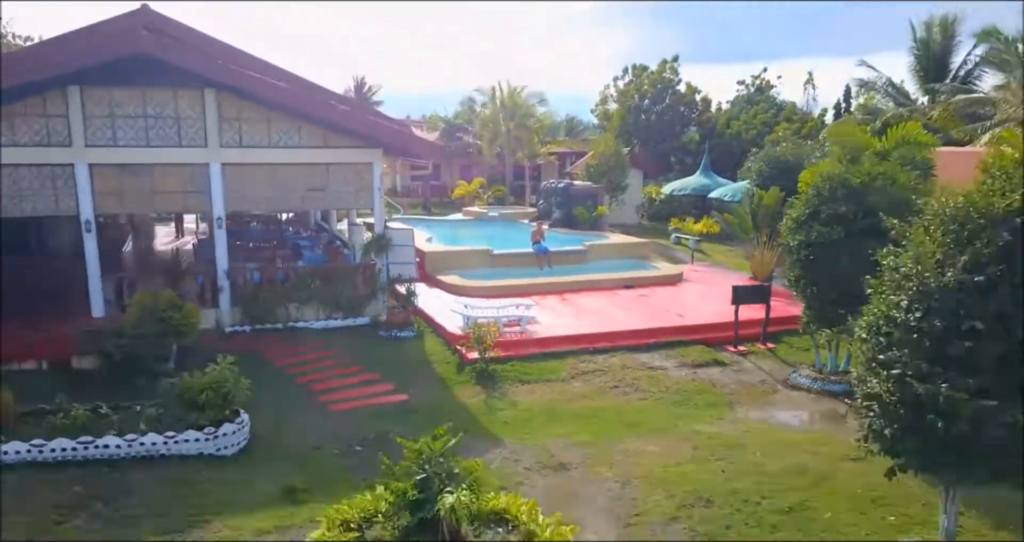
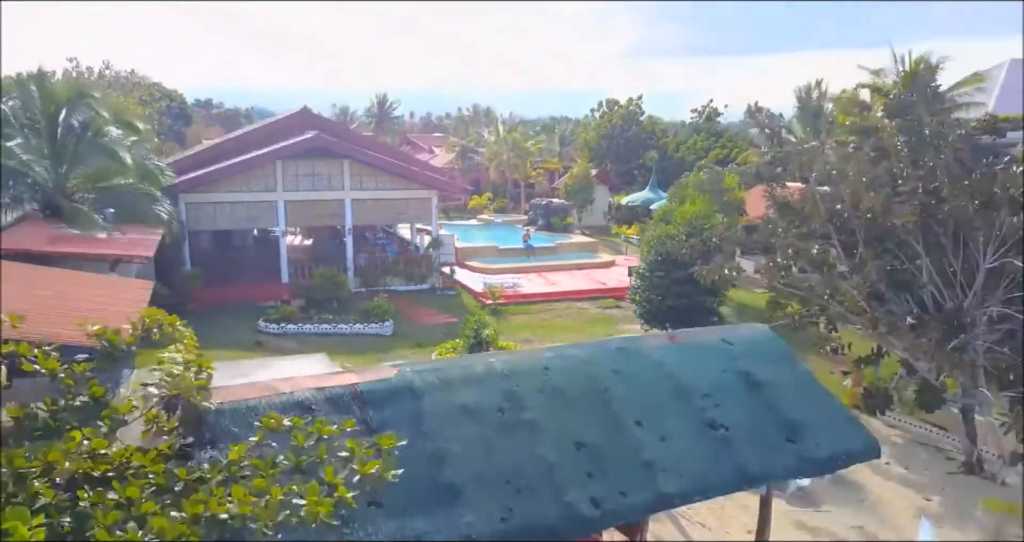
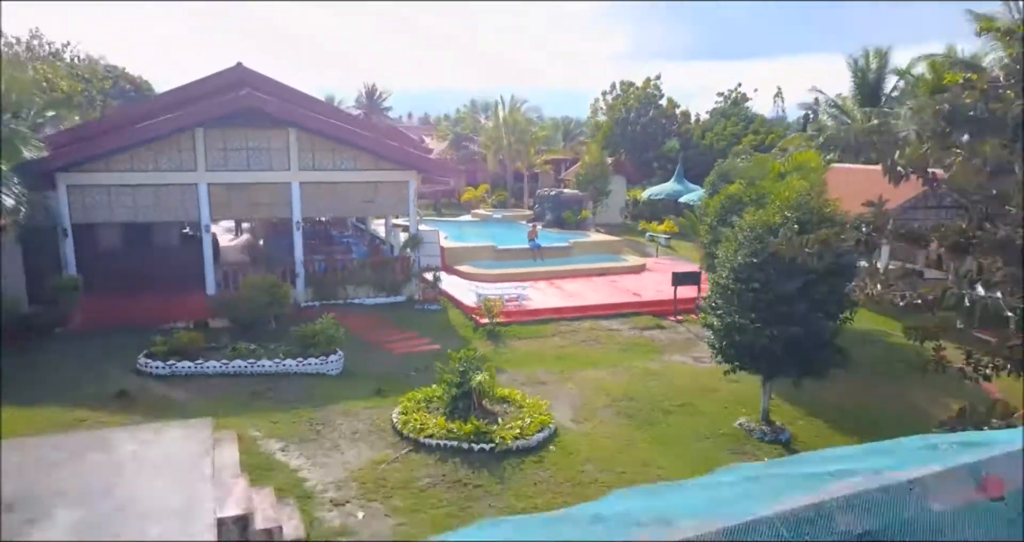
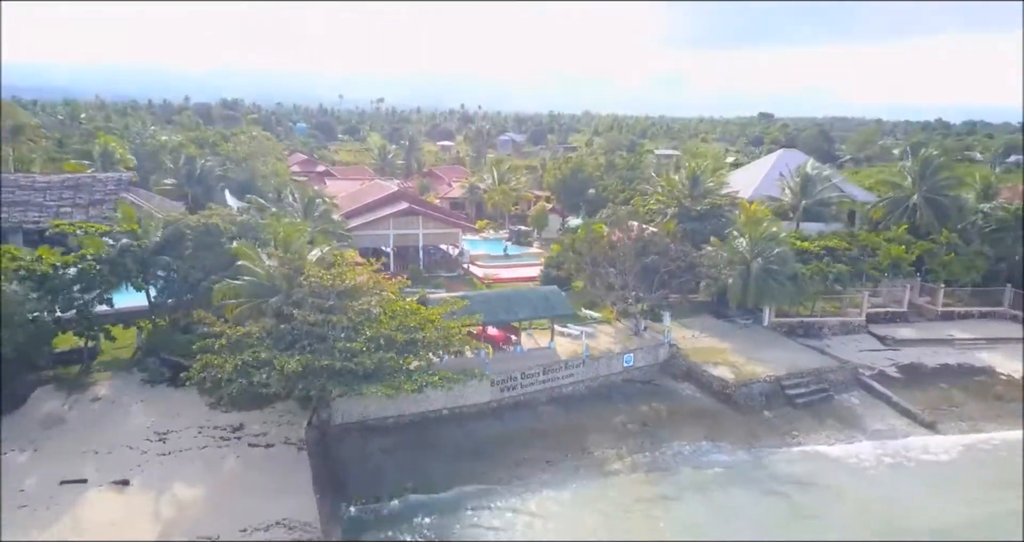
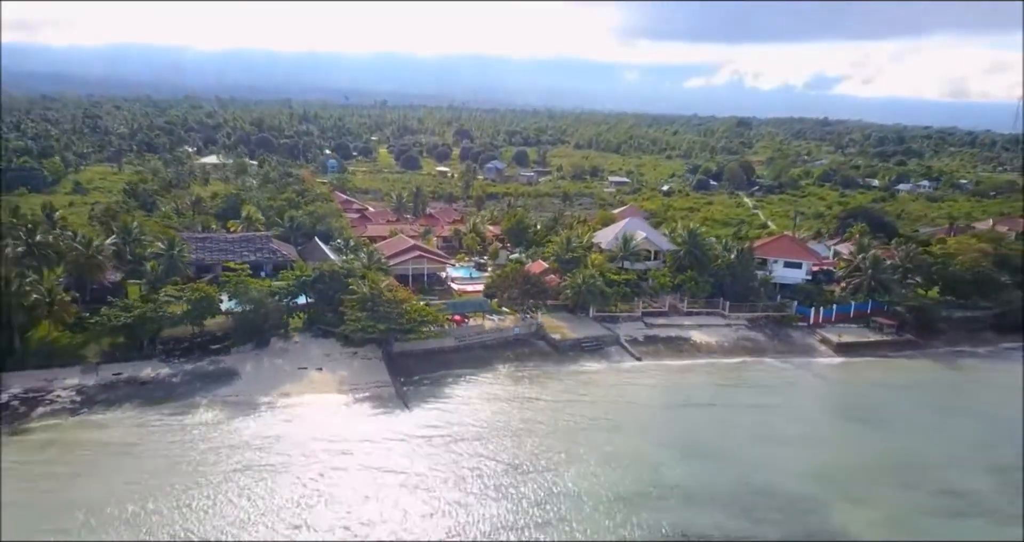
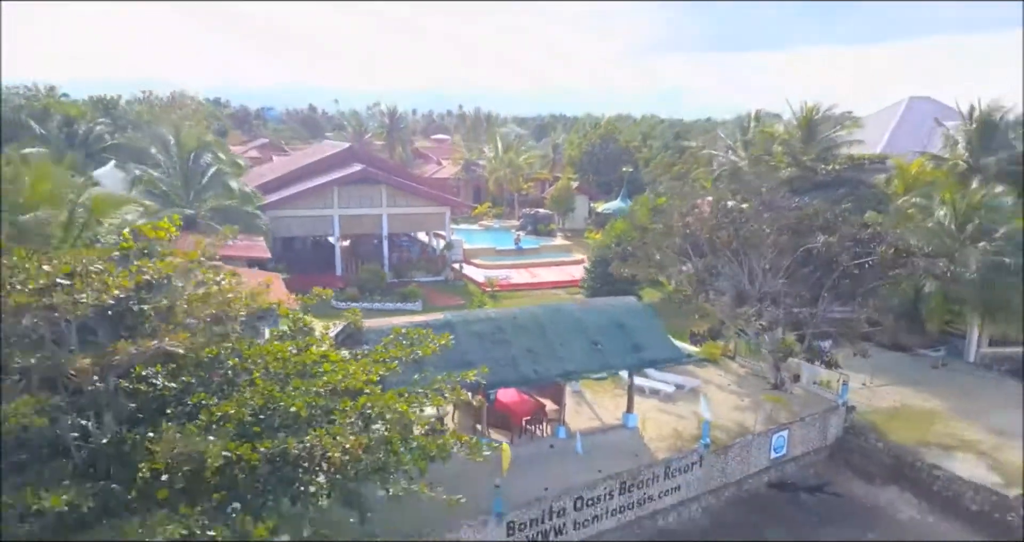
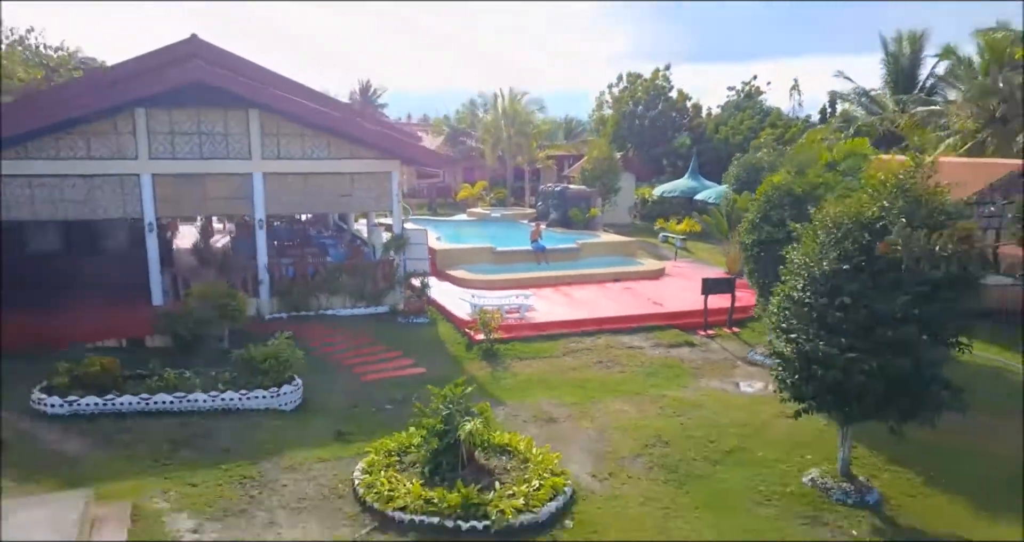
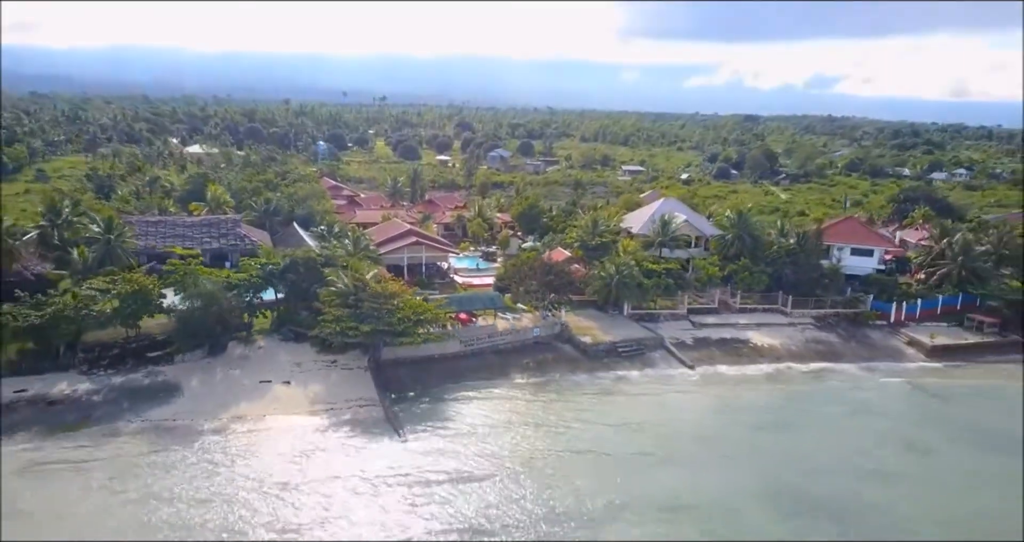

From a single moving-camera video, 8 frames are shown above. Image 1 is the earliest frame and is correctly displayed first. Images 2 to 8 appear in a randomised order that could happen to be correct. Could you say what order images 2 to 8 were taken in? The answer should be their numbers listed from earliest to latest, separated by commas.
7, 3, 2, 6, 4, 8, 5
